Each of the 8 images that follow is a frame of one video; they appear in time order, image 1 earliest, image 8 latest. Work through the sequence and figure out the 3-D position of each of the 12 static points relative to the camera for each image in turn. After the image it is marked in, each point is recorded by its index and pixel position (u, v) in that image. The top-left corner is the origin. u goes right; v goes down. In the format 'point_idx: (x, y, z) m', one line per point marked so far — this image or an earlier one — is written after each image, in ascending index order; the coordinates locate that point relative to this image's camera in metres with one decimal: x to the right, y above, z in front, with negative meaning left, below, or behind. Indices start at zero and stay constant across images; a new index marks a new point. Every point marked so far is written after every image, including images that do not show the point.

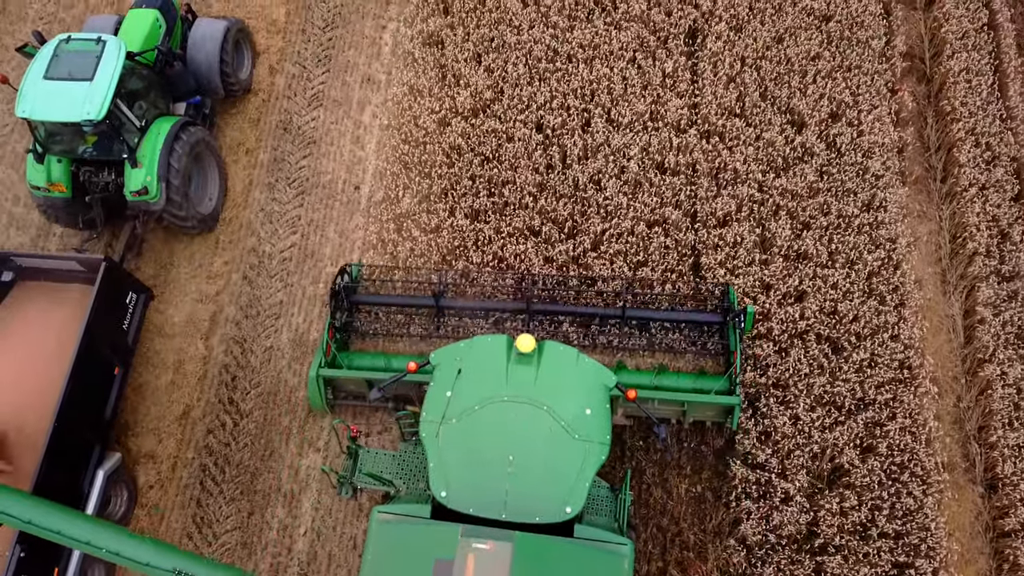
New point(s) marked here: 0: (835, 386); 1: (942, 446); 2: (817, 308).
0: (+2.1, -0.6, +5.6) m
1: (+2.7, -1.0, +5.6) m
2: (+2.1, -0.1, +5.9) m
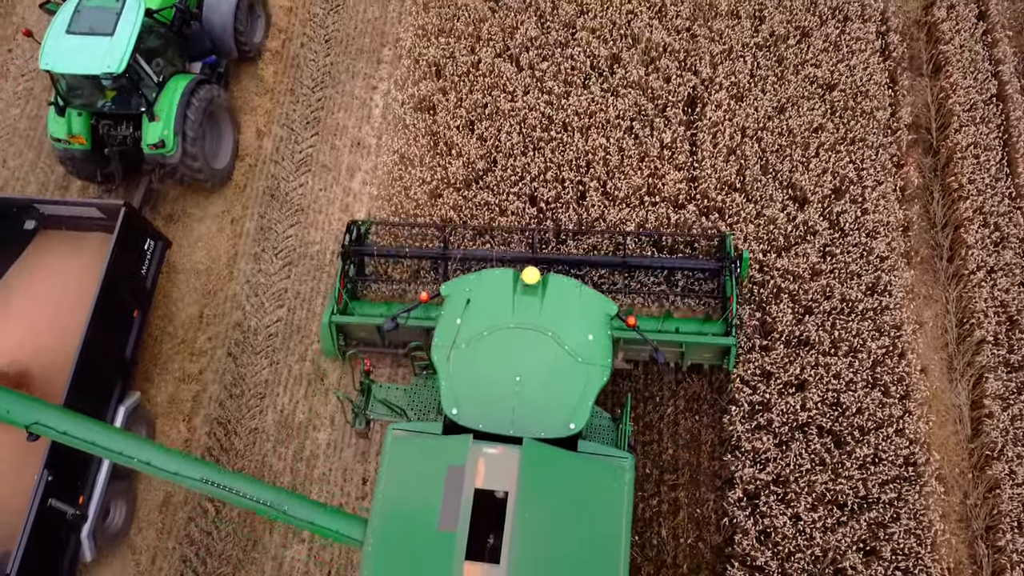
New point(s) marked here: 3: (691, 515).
0: (+2.0, -1.2, +5.4) m
1: (+2.7, -1.6, +5.4) m
2: (+2.0, -0.7, +5.7) m
3: (+1.1, -1.4, +5.5) m
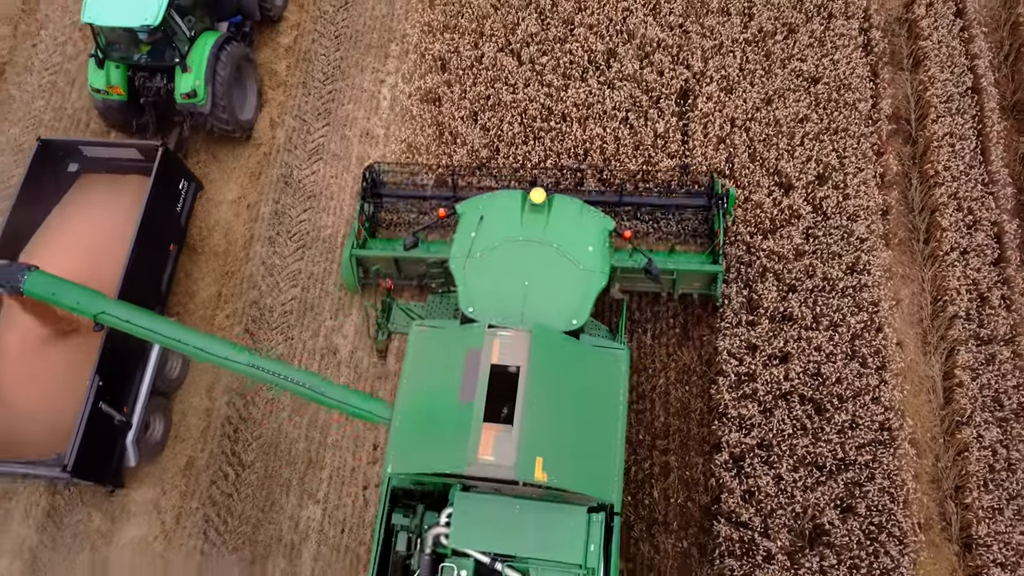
0: (+2.0, -1.1, +5.8) m
1: (+2.7, -1.4, +5.7) m
2: (+2.0, -0.6, +6.0) m
3: (+1.1, -1.3, +5.9) m
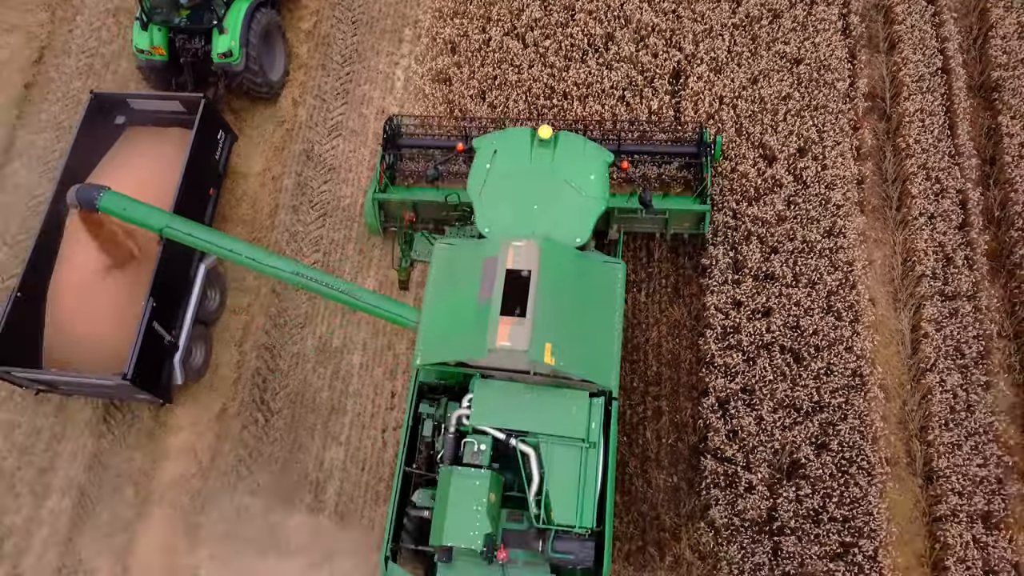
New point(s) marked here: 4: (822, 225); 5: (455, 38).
0: (+2.1, -0.8, +6.4) m
1: (+2.7, -1.1, +6.3) m
2: (+2.1, -0.3, +6.6) m
3: (+1.2, -1.0, +6.5) m
4: (+2.5, +0.5, +7.0) m
5: (-0.5, +2.4, +8.2) m
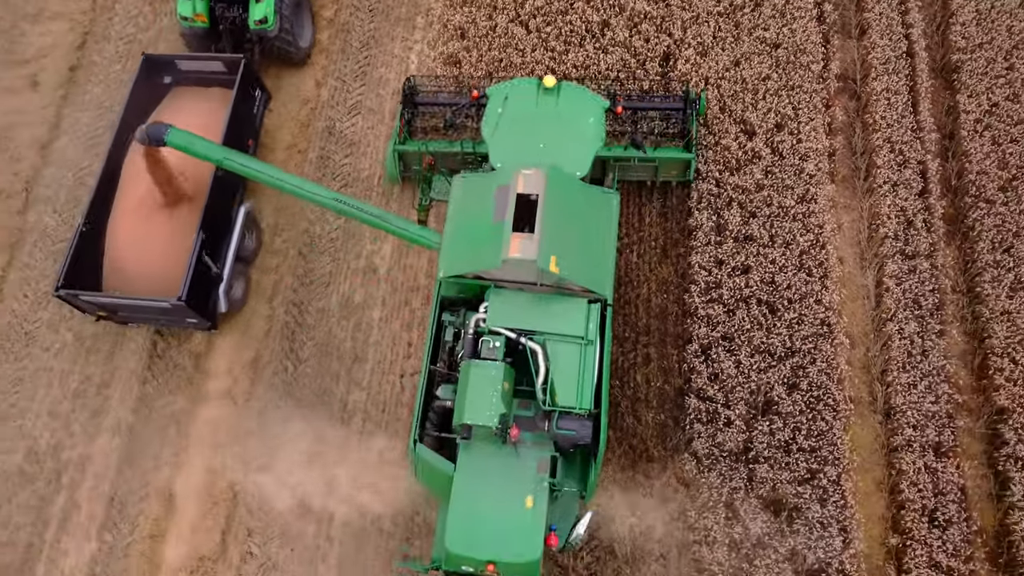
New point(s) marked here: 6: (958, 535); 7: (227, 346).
0: (+2.1, -0.4, +7.2) m
1: (+2.8, -0.8, +7.1) m
2: (+2.1, +0.1, +7.4) m
3: (+1.2, -0.6, +7.3) m
4: (+2.5, +0.9, +7.7) m
5: (-0.5, +2.7, +8.9) m
6: (+3.4, -1.8, +6.5) m
7: (-2.6, -0.5, +7.8) m
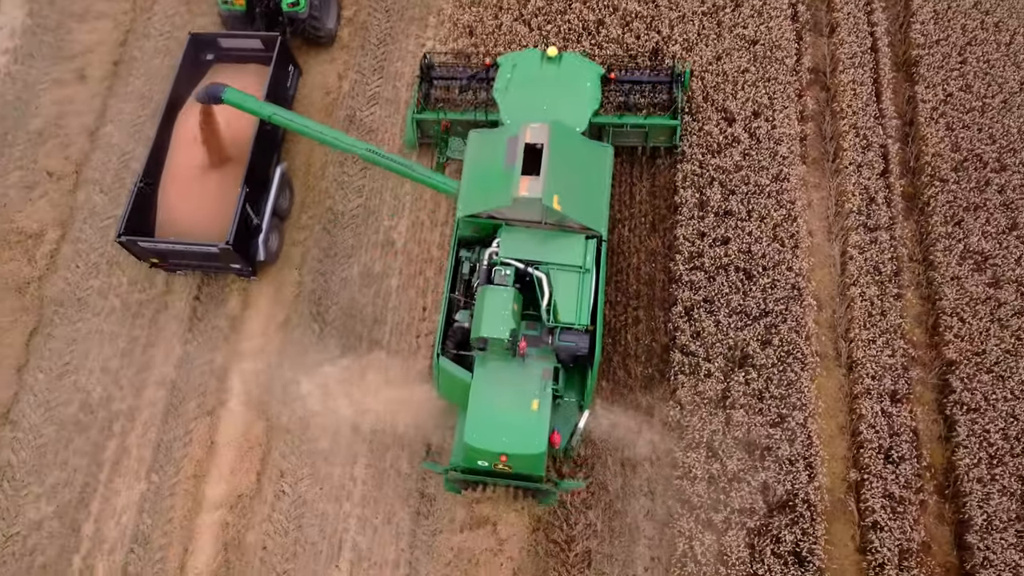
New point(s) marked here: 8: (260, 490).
0: (+2.2, -0.1, +8.1) m
1: (+2.8, -0.5, +8.0) m
2: (+2.1, +0.4, +8.3) m
3: (+1.3, -0.3, +8.2) m
4: (+2.6, +1.1, +8.6) m
5: (-0.5, +3.0, +9.8) m
6: (+3.4, -1.5, +7.4) m
7: (-2.5, -0.2, +8.7) m
8: (-2.3, -1.9, +8.0) m
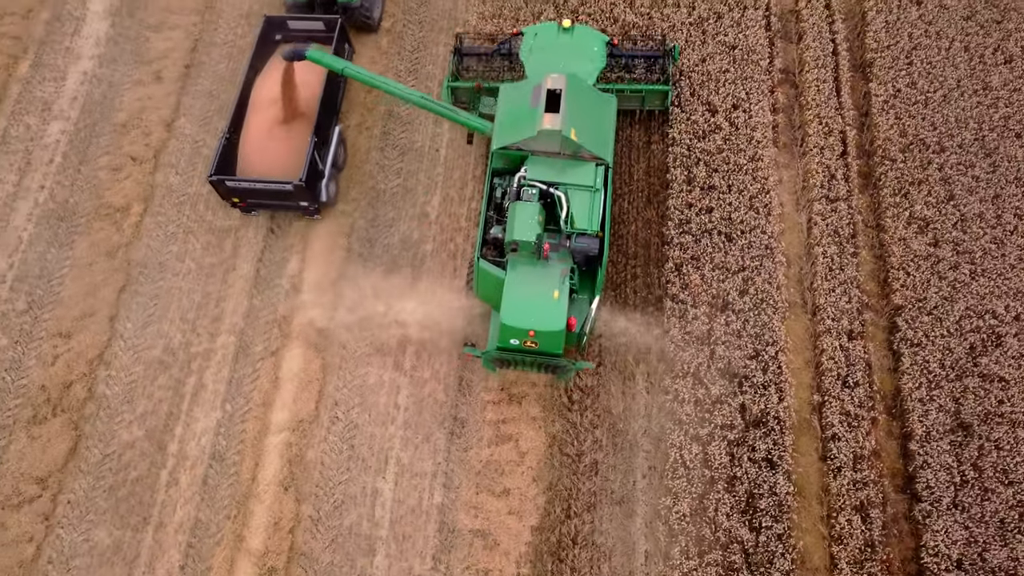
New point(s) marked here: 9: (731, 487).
0: (+2.4, +0.3, +9.6) m
1: (+3.0, 0.0, +9.5) m
2: (+2.3, +0.8, +9.9) m
3: (+1.5, +0.1, +9.7) m
4: (+2.8, +1.6, +10.2) m
5: (-0.3, +3.4, +11.5) m
6: (+3.6, -1.1, +8.9) m
7: (-2.3, +0.2, +10.2) m
8: (-2.1, -1.4, +9.4) m
9: (+2.2, -2.0, +8.6) m
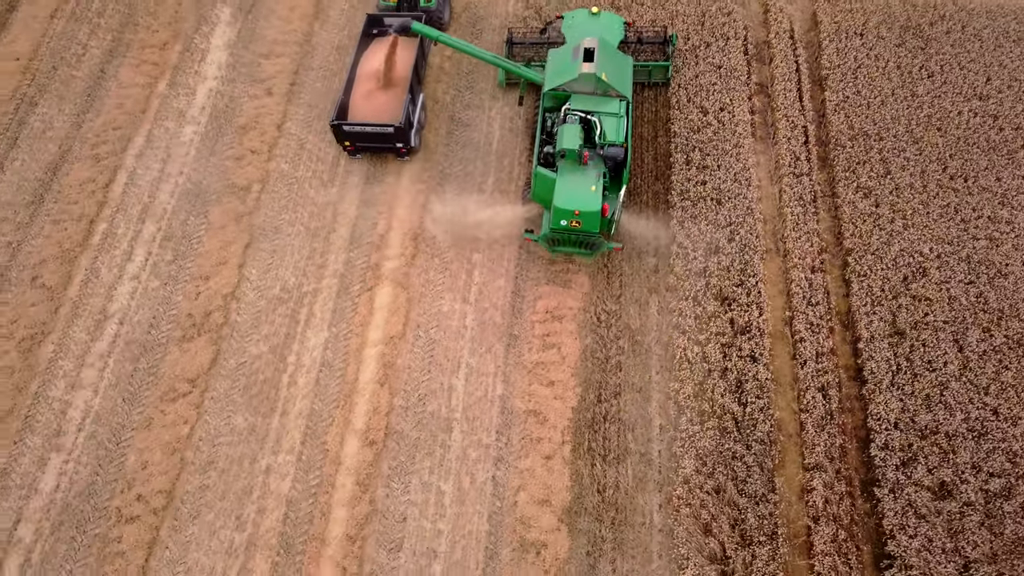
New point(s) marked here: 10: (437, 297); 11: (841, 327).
0: (+3.0, +1.0, +12.6) m
1: (+3.6, +0.7, +12.4) m
2: (+2.9, +1.5, +12.8) m
3: (+2.1, +0.8, +12.6) m
4: (+3.4, +2.2, +13.3) m
5: (+0.3, +3.9, +14.7) m
6: (+4.2, -0.3, +11.7) m
7: (-1.7, +0.9, +13.2) m
8: (-1.5, -0.7, +12.2) m
9: (+2.8, -1.2, +11.3) m
10: (-1.1, -0.1, +12.5) m
11: (+4.4, -0.5, +11.7) m
